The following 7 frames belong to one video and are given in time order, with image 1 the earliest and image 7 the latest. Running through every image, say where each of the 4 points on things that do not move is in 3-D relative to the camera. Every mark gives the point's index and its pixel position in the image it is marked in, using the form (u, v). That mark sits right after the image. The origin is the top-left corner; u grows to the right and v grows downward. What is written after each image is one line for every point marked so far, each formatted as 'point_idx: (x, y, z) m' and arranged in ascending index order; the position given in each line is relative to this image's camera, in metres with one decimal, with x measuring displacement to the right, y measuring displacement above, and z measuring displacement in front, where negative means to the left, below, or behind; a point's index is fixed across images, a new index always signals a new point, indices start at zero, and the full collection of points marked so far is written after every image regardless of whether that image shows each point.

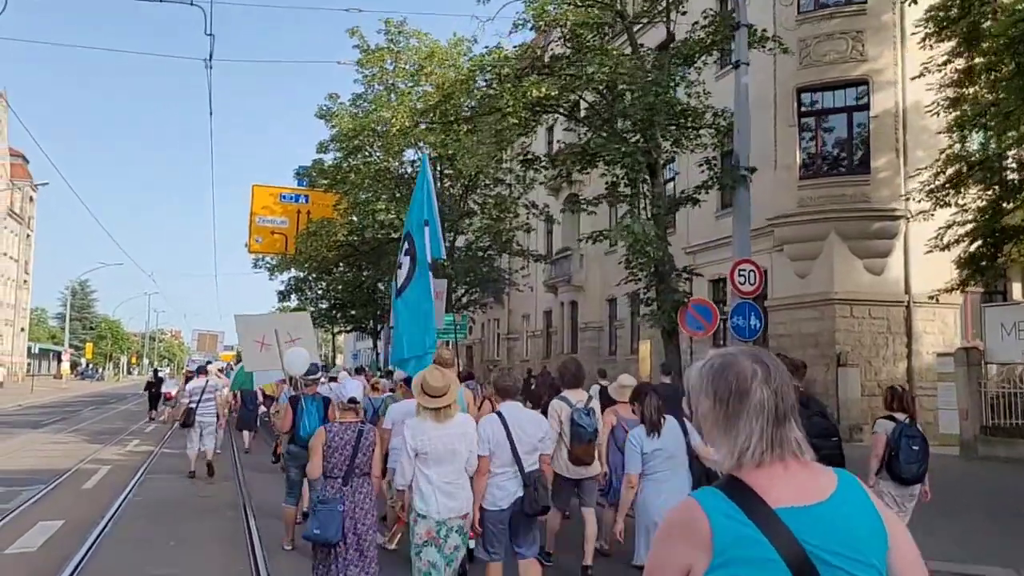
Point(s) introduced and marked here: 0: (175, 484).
0: (-5.5, -3.2, +15.5) m
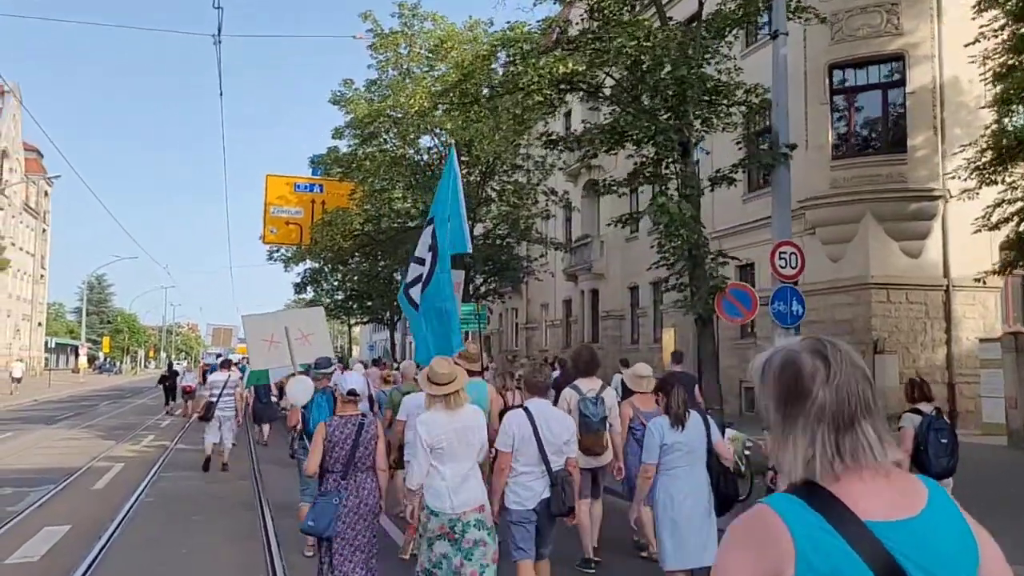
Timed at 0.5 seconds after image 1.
0: (-5.1, -3.0, +15.0) m
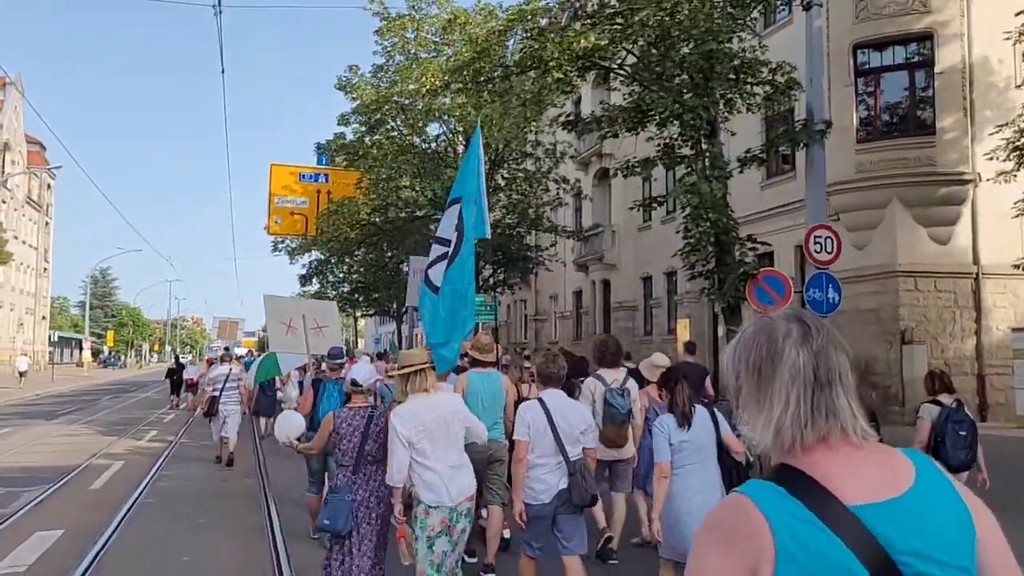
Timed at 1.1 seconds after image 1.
0: (-4.8, -2.9, +14.4) m
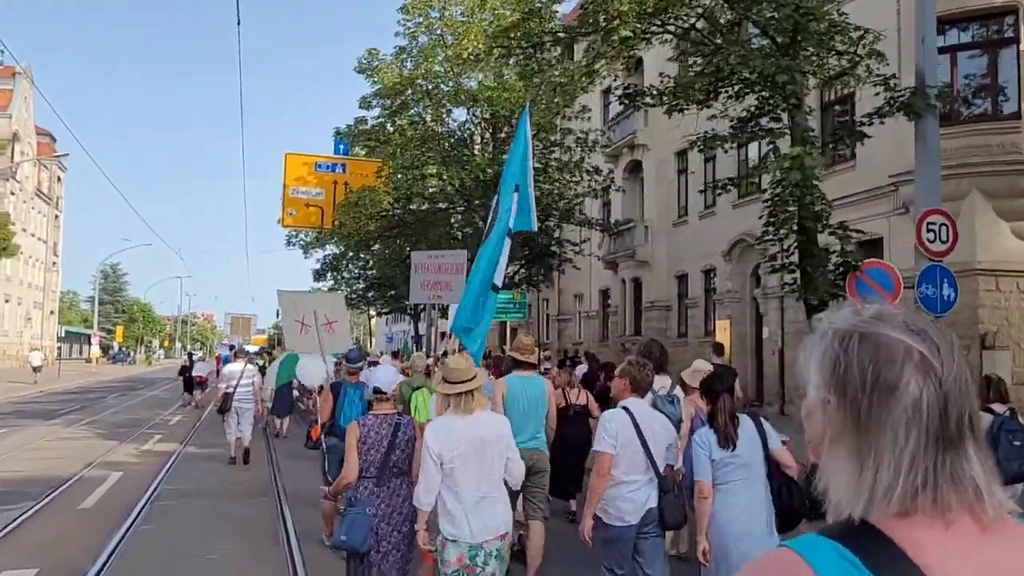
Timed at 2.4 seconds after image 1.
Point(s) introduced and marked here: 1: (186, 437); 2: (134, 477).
0: (-4.2, -2.7, +12.9) m
1: (-6.2, -2.8, +17.9) m
2: (-5.3, -2.7, +13.4) m
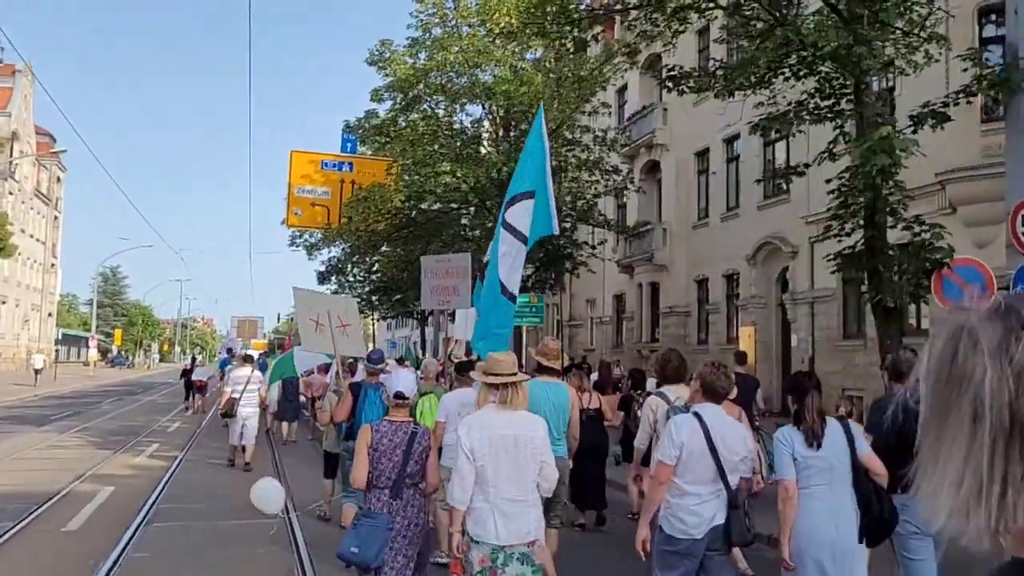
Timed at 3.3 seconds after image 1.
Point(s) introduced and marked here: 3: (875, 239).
0: (-3.9, -2.7, +11.8) m
1: (-5.9, -2.8, +16.9) m
2: (-5.0, -2.6, +12.3) m
3: (+3.7, +0.4, +9.5) m
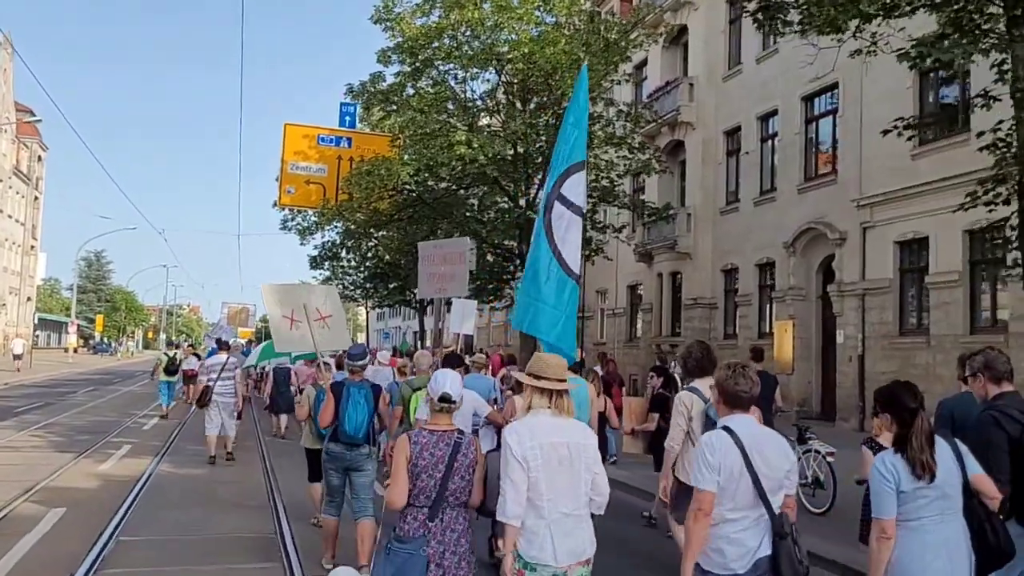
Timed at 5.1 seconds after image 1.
0: (-3.4, -2.4, +9.7) m
1: (-5.5, -2.5, +14.7) m
2: (-4.5, -2.3, +10.2) m
3: (+4.2, +0.6, +7.4) m
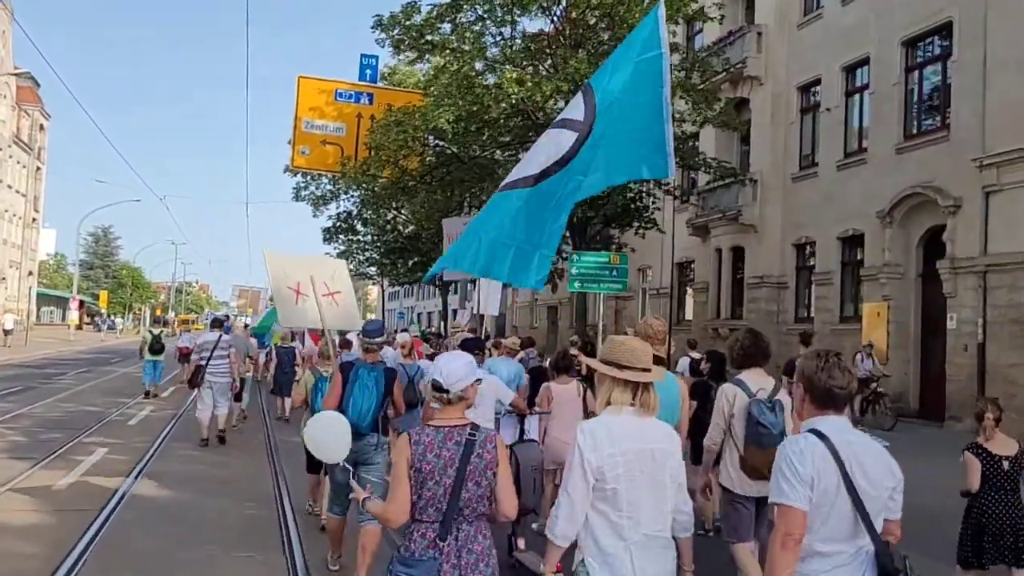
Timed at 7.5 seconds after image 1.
0: (-2.6, -2.1, +6.9) m
1: (-4.6, -2.0, +11.9) m
2: (-3.7, -2.0, +7.4) m
3: (+5.1, +0.8, +4.5) m
